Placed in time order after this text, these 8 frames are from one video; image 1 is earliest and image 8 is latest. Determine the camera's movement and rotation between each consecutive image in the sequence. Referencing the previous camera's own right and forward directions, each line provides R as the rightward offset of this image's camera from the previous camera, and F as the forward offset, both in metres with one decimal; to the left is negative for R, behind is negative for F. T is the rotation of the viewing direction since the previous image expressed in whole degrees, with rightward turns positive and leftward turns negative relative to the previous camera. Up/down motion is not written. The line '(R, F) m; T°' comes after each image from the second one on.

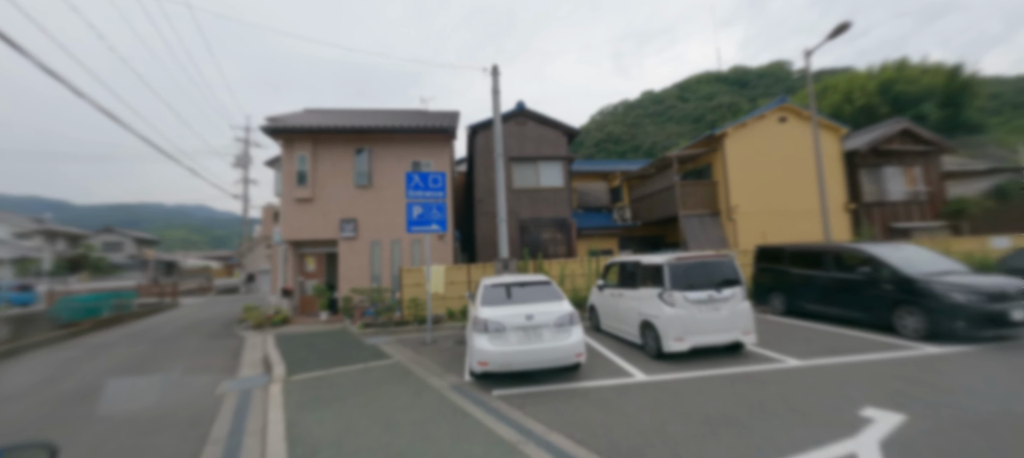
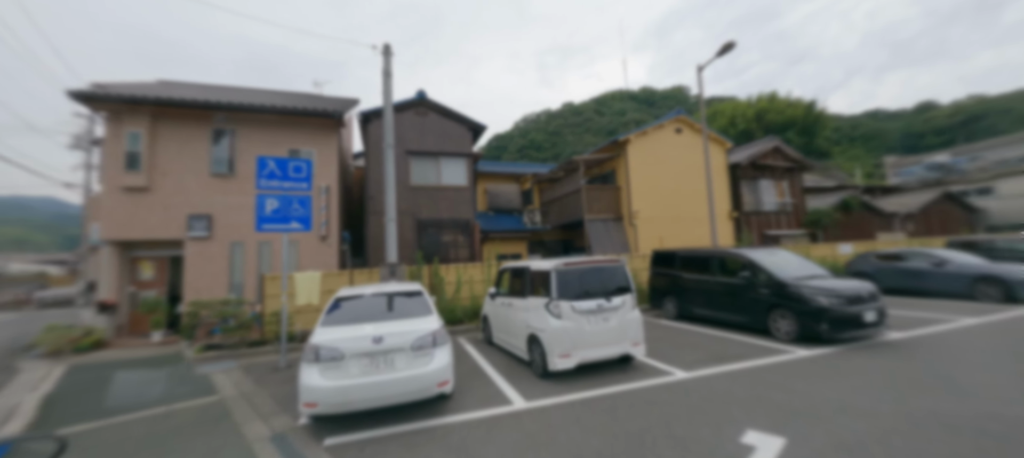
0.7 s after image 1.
(+0.7, +0.8) m; +11°
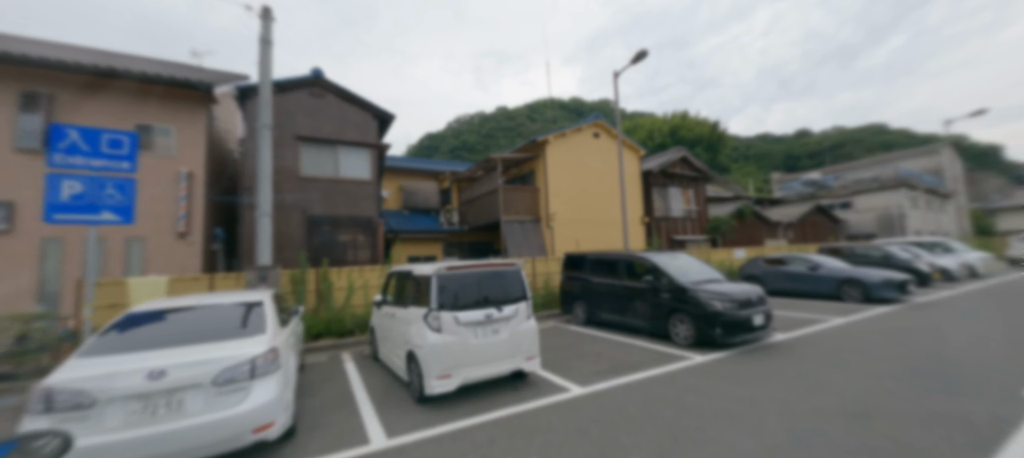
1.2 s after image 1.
(+0.6, +0.7) m; +10°
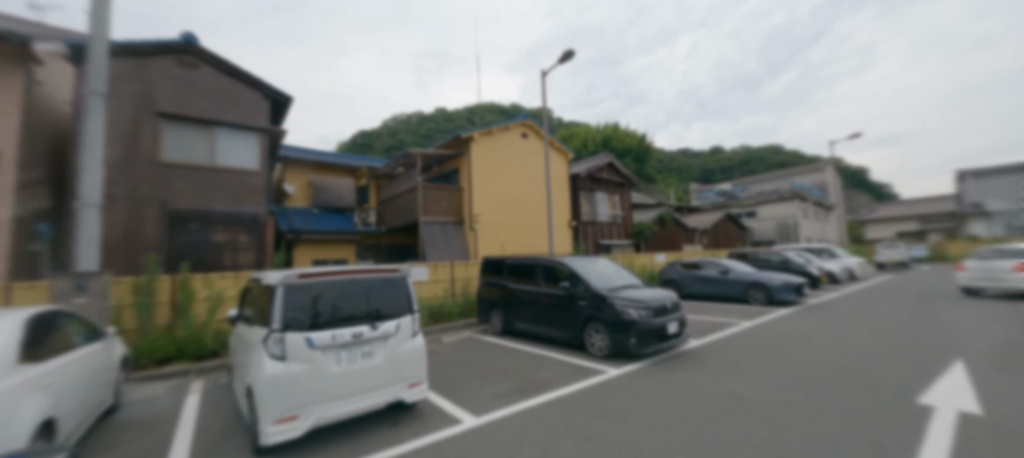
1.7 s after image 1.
(+0.5, +0.7) m; +9°
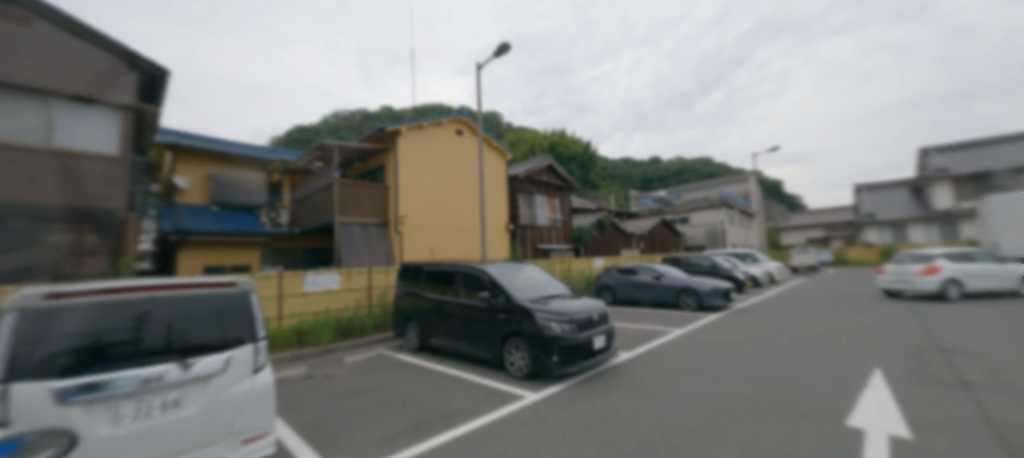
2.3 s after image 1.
(+0.5, +0.8) m; +8°
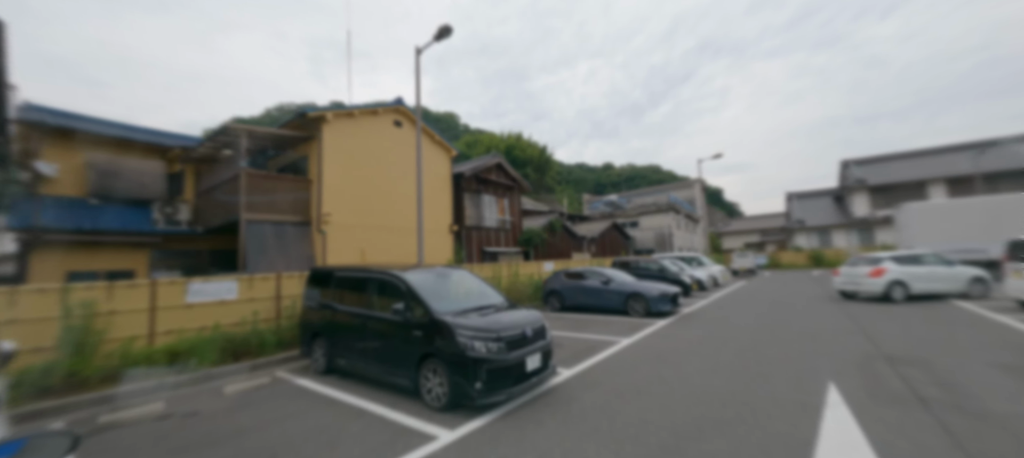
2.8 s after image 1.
(+0.4, +0.9) m; +6°
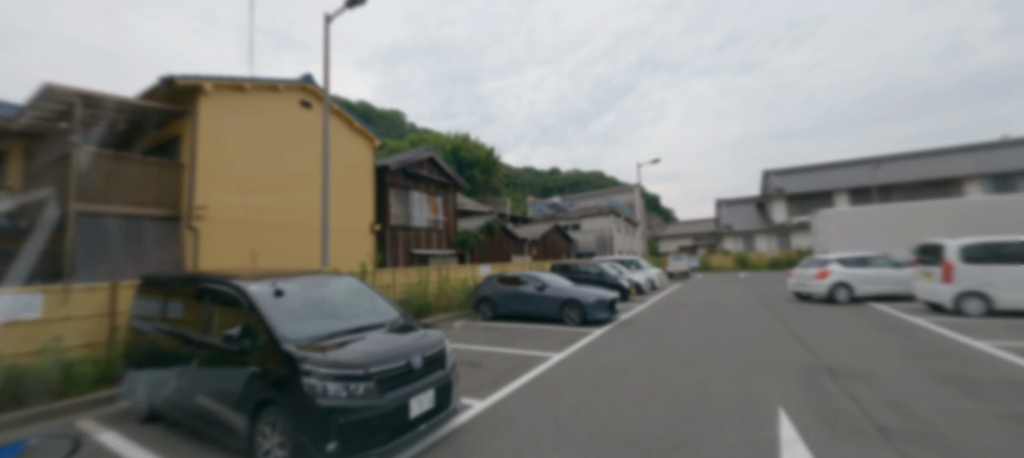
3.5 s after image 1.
(+0.6, +1.1) m; +8°
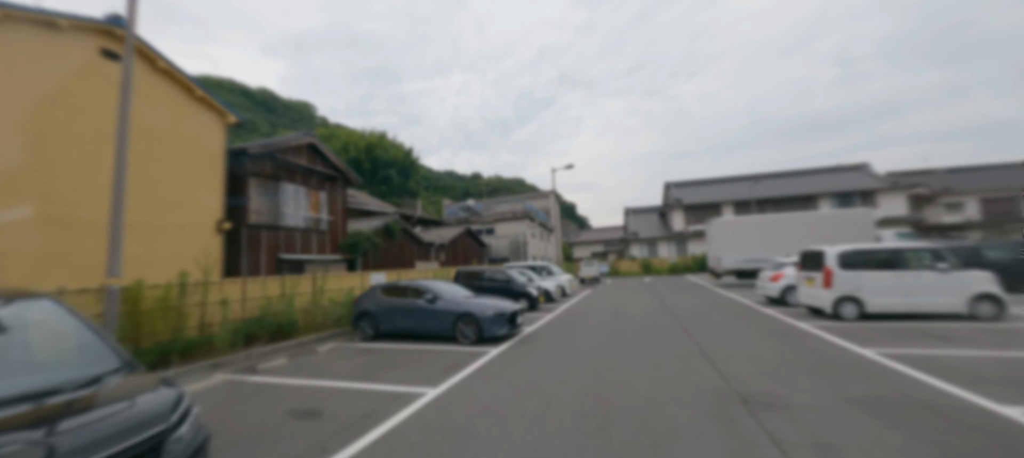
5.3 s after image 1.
(+0.8, +1.4) m; +11°
